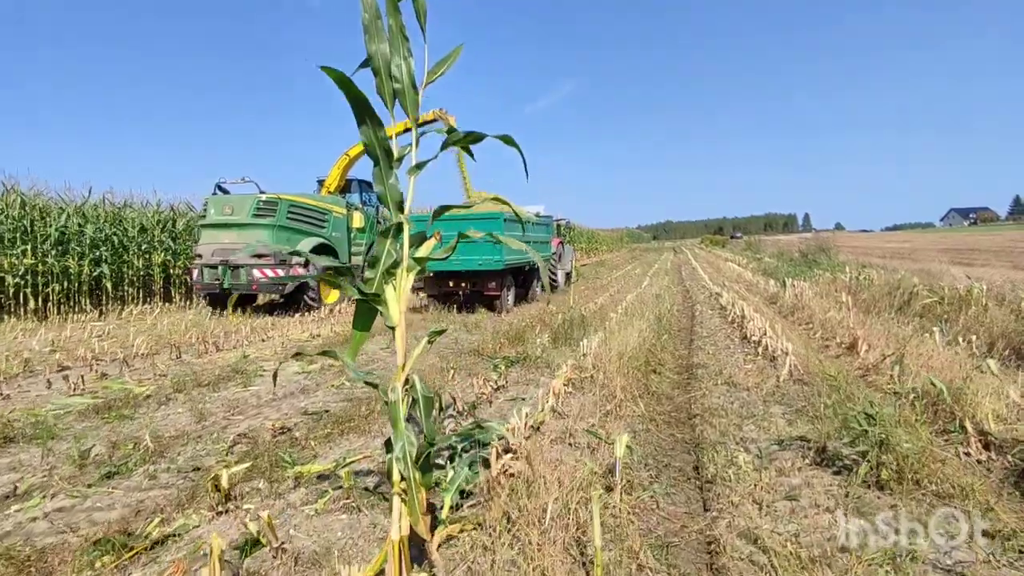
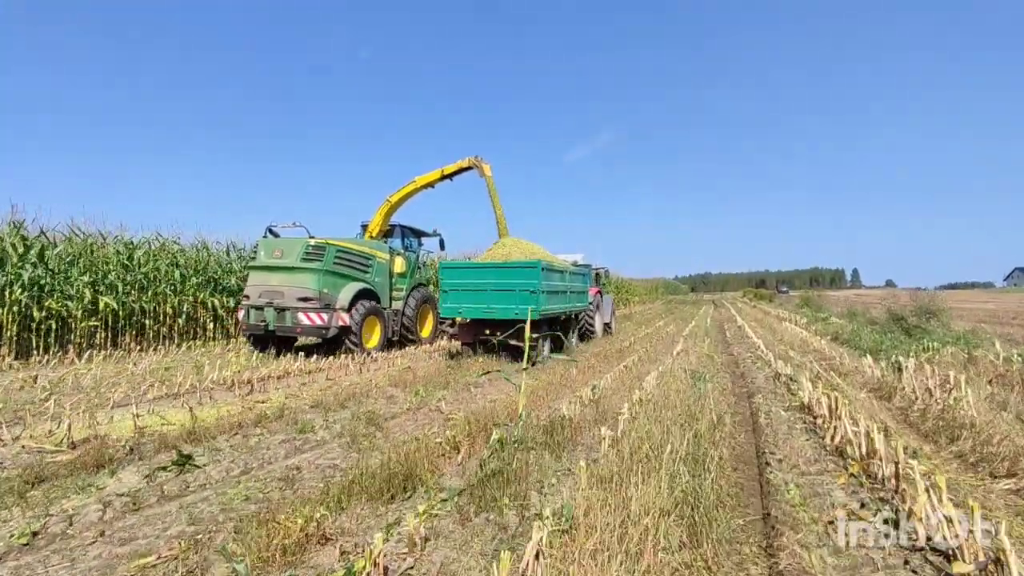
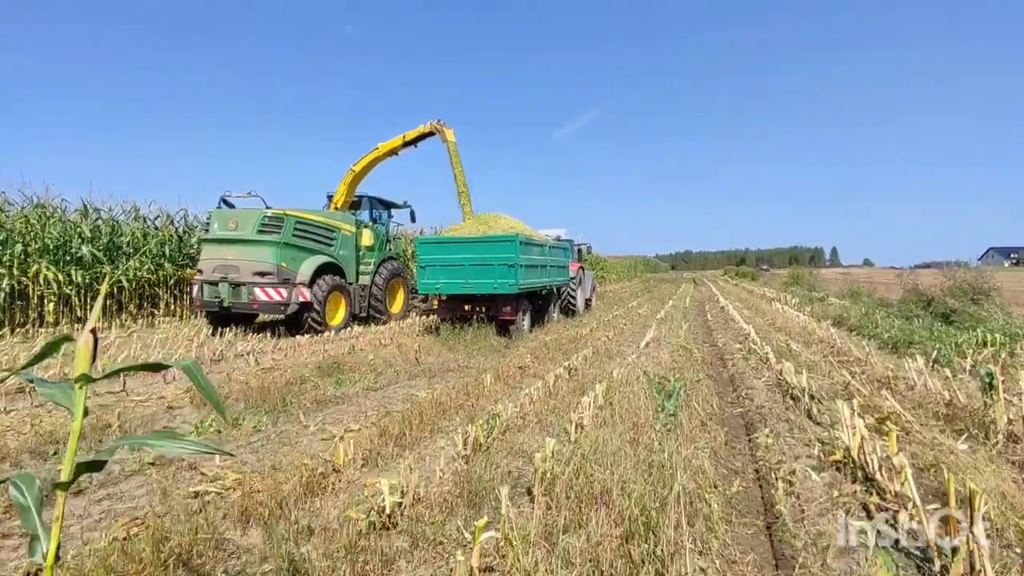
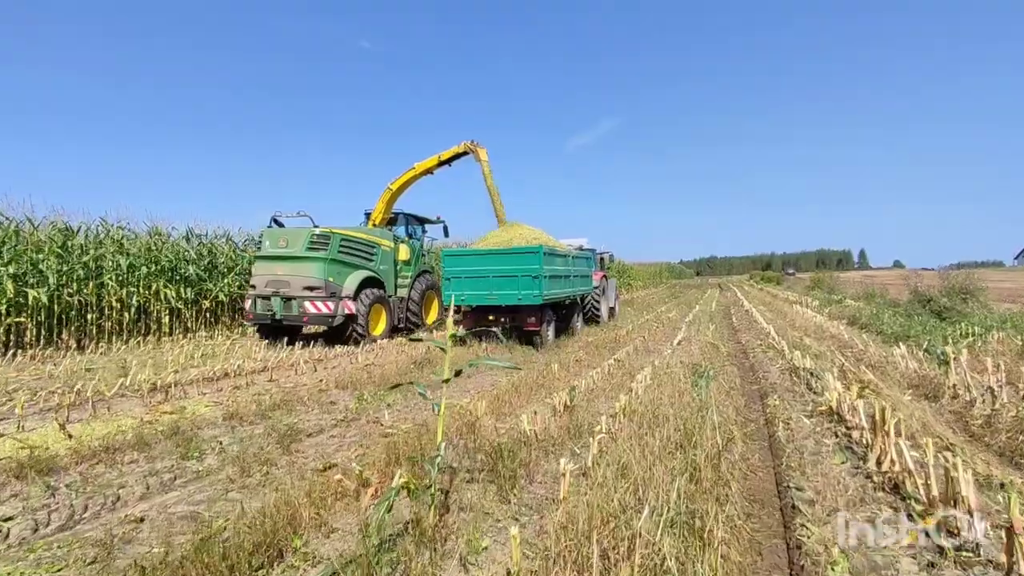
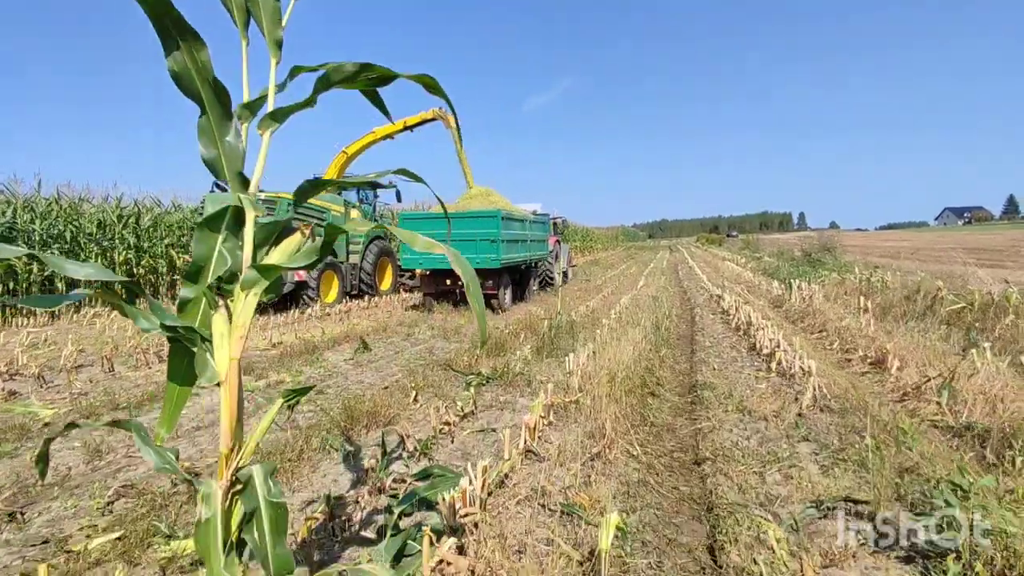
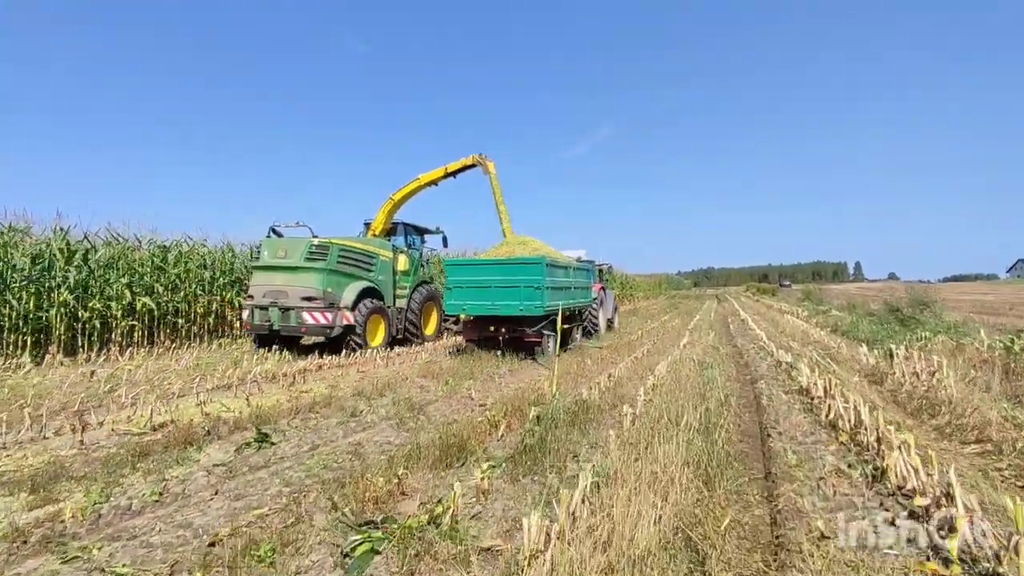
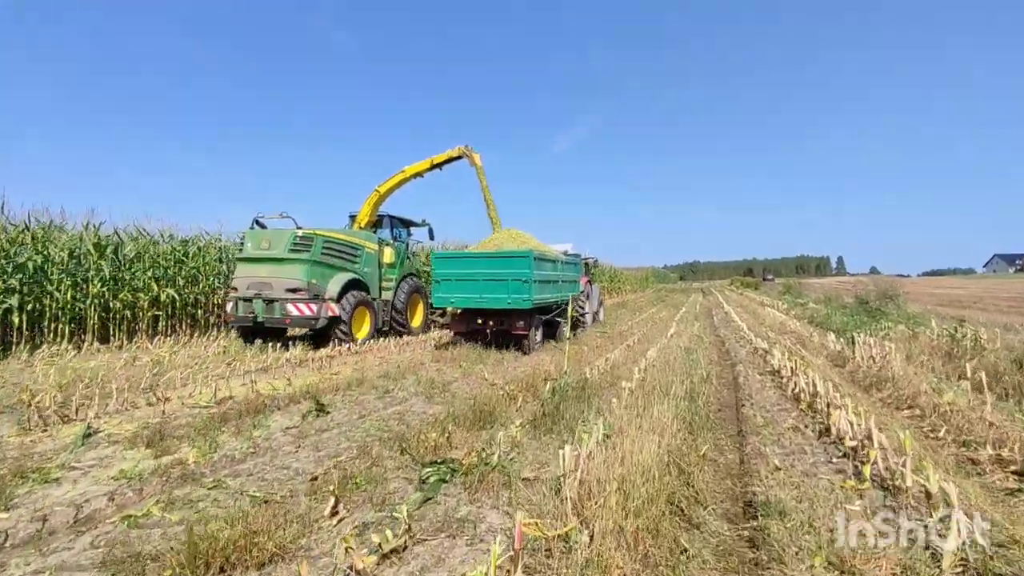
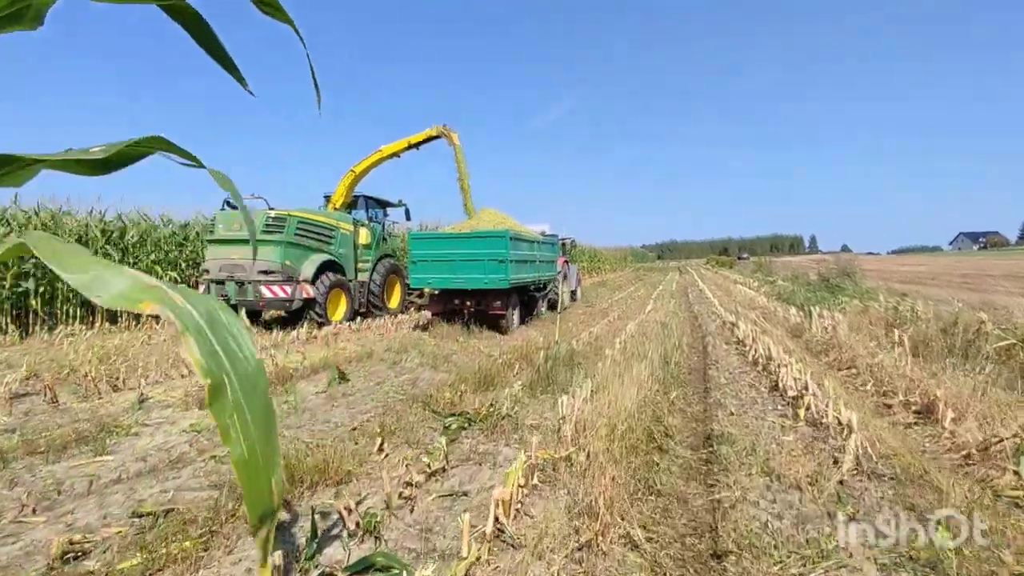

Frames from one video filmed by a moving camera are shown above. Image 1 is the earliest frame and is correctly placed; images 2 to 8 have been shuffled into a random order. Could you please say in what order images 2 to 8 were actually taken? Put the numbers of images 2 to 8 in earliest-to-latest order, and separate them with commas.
5, 8, 7, 6, 2, 4, 3
